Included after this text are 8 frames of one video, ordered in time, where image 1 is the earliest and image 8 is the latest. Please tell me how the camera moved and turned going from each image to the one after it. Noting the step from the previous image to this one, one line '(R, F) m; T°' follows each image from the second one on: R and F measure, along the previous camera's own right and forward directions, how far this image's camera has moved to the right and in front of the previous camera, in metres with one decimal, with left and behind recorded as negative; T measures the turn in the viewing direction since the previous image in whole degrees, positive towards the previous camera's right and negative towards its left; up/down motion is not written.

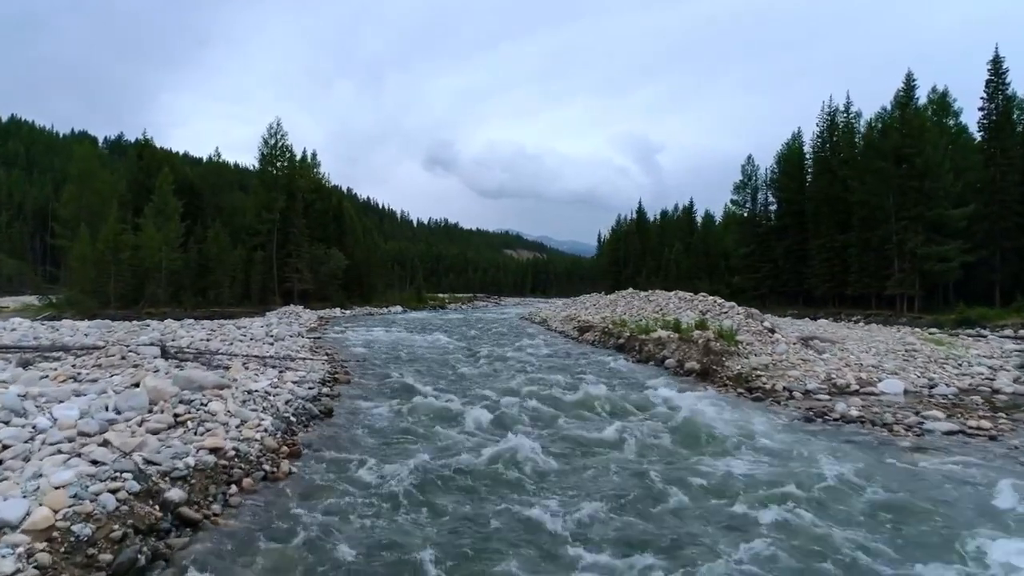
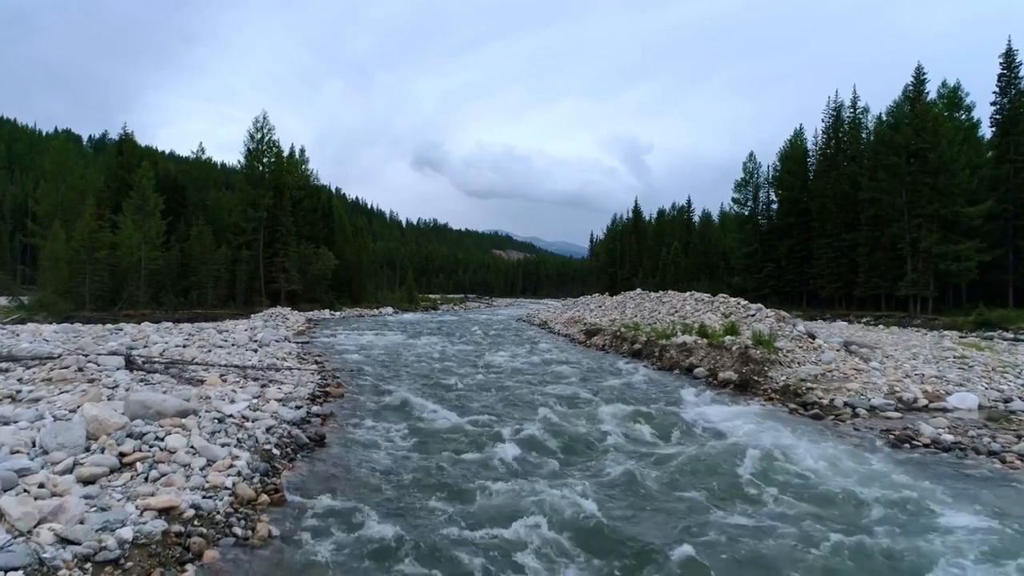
(-0.6, +1.7) m; +1°
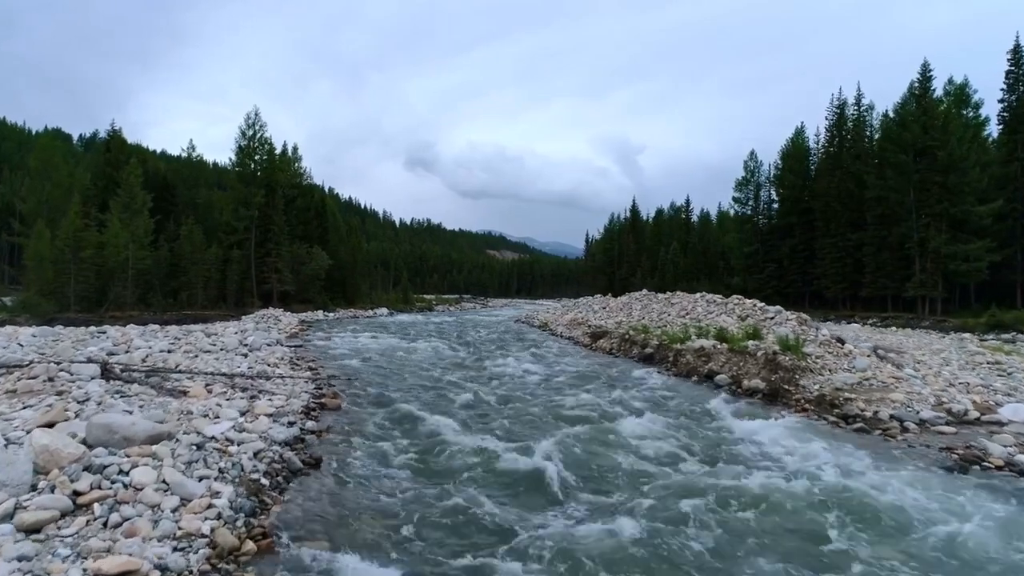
(-0.4, +1.0) m; +1°
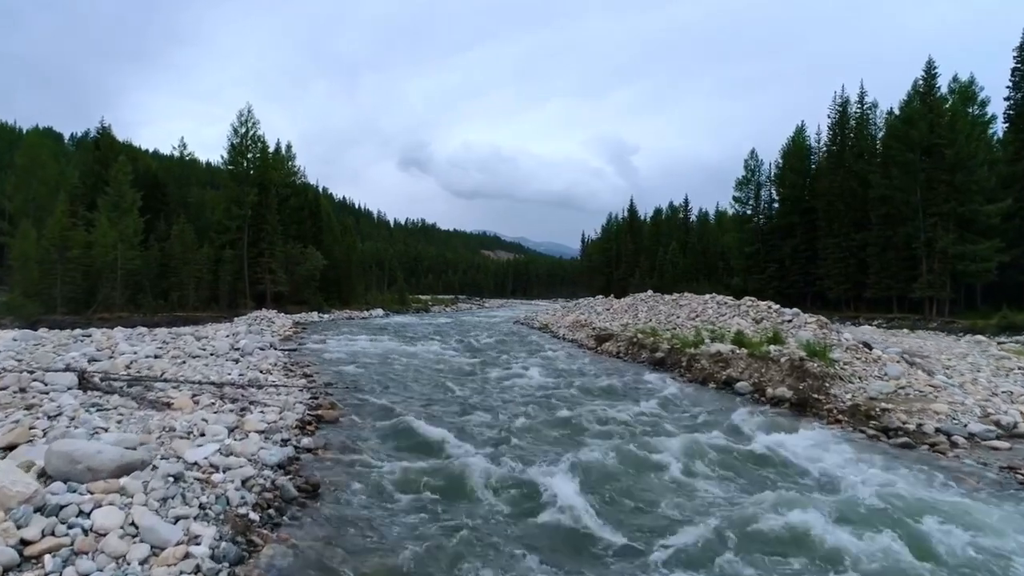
(-0.3, +0.8) m; +1°
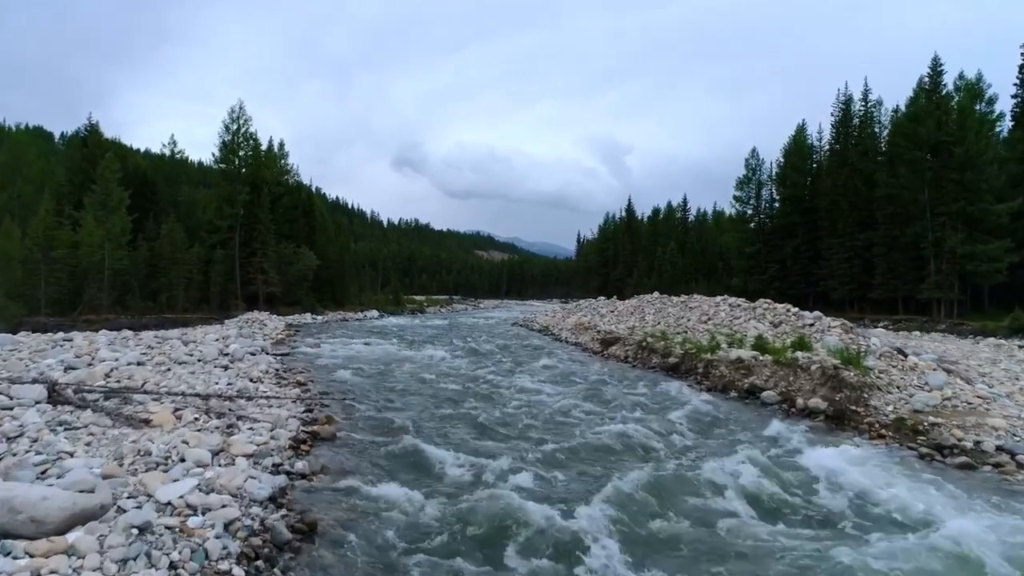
(-0.4, +0.9) m; +1°
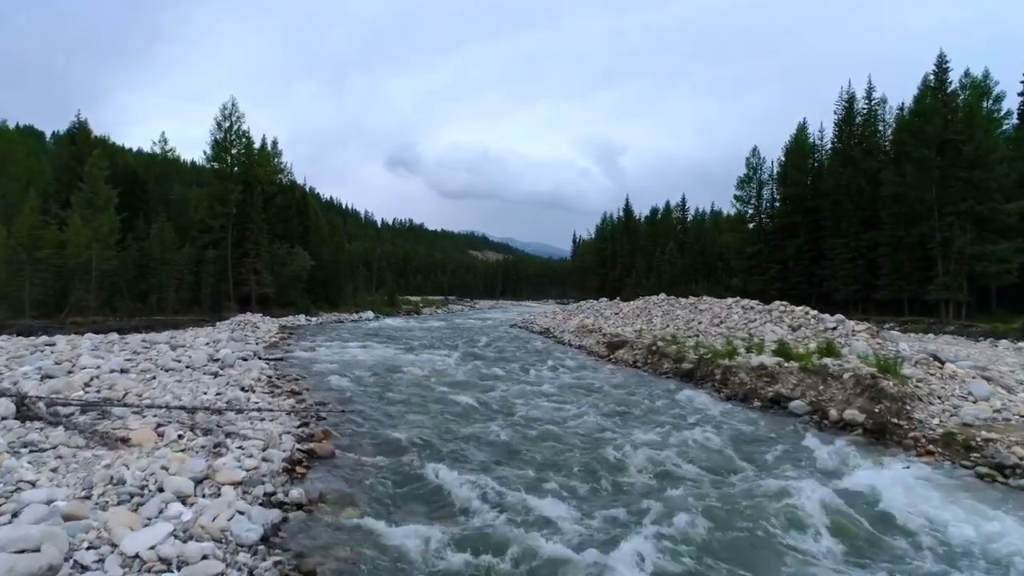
(-0.3, +0.9) m; +1°
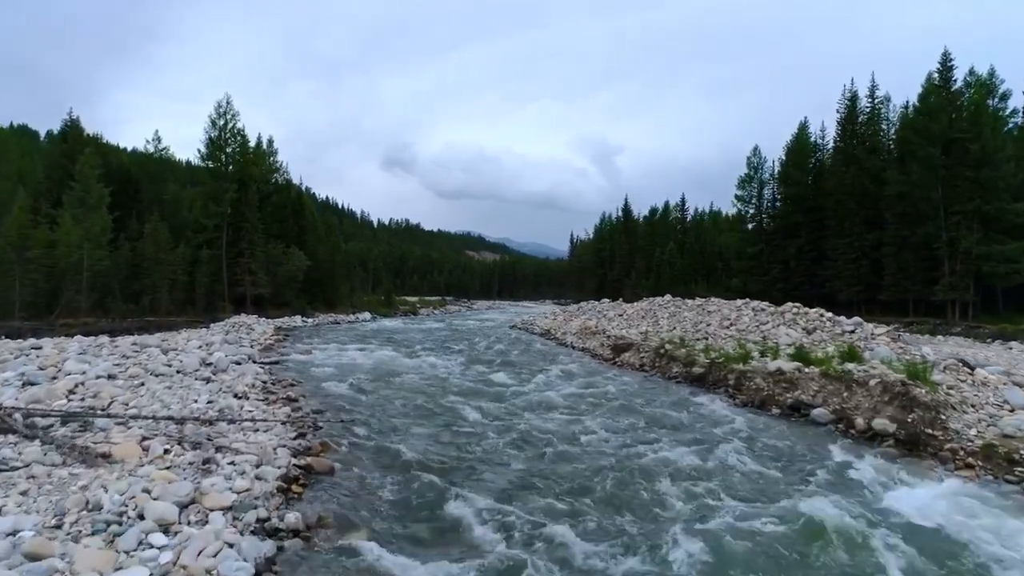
(-0.2, +0.6) m; 0°
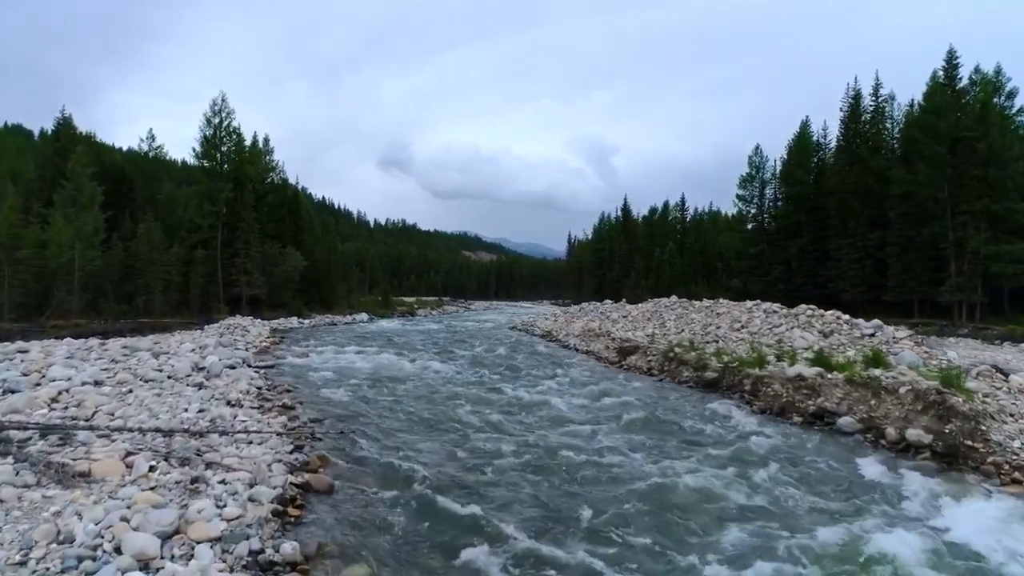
(-0.2, +0.6) m; 0°
